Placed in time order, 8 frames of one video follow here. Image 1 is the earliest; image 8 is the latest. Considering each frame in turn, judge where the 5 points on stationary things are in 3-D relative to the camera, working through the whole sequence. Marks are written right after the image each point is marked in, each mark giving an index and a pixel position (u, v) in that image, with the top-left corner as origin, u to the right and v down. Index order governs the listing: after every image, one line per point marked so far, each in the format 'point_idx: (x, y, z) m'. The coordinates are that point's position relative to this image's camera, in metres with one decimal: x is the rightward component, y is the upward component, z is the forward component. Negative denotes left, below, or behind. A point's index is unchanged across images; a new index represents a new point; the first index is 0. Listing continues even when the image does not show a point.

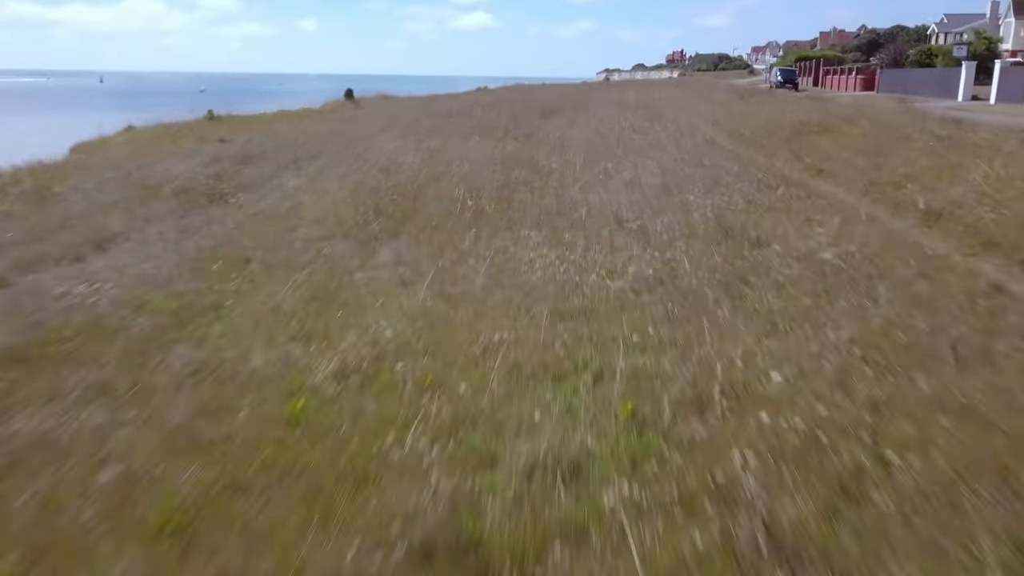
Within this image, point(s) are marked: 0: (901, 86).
0: (+7.1, +3.7, +13.8) m
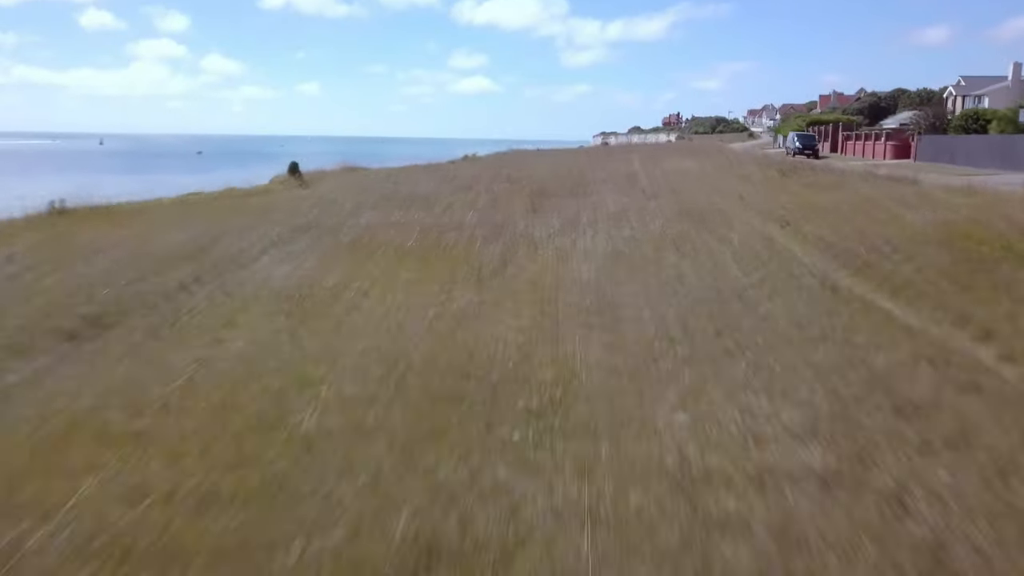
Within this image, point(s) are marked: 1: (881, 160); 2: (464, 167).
0: (+7.0, +2.2, +12.1) m
1: (+7.1, +2.5, +14.7) m
2: (-0.7, +1.8, +11.6) m
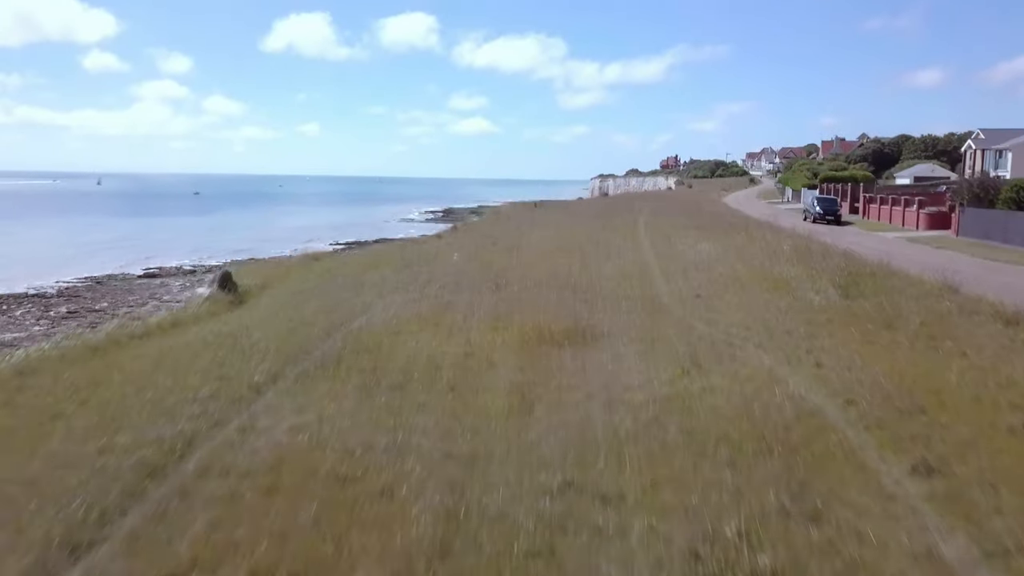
0: (+6.8, +0.8, +10.7) m
1: (+7.0, +1.0, +13.3) m
2: (-0.8, +0.5, +10.1) m
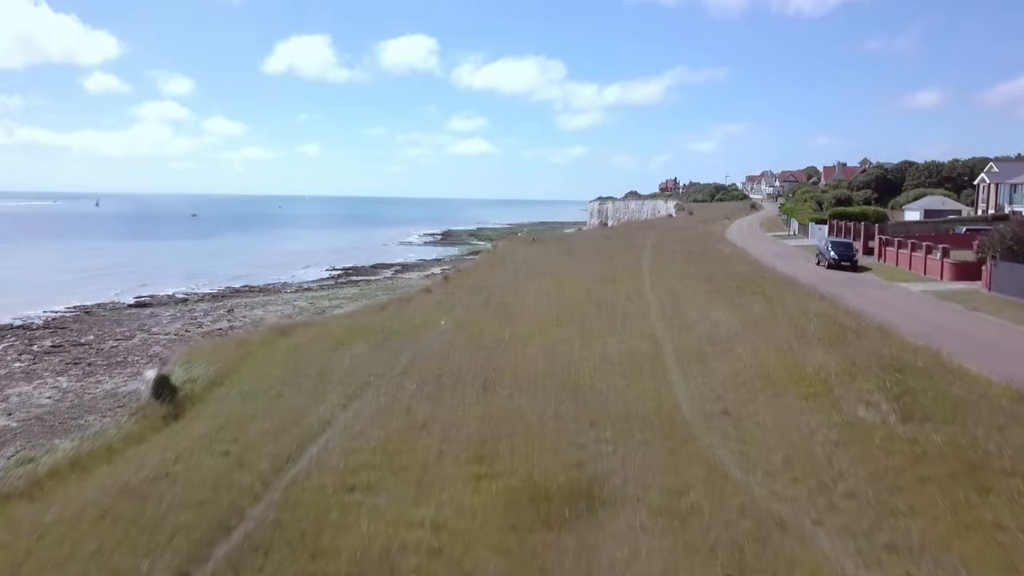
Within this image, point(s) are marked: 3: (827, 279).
0: (+6.8, 0.0, +9.8) m
1: (+7.0, +0.1, +12.4) m
2: (-0.9, -0.3, +9.2) m
3: (+5.2, +0.1, +12.6) m
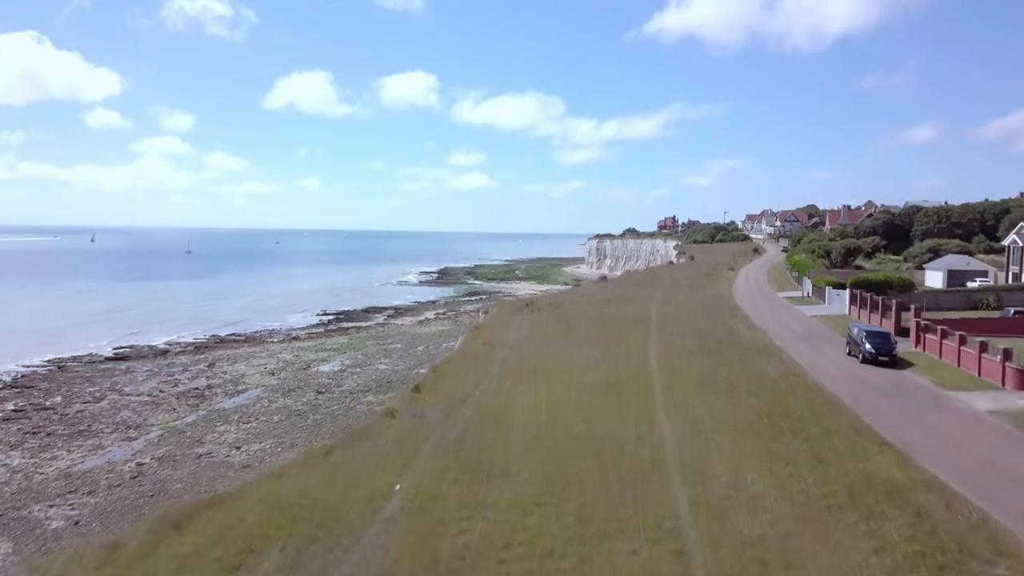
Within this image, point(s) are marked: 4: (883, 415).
0: (+6.6, -1.4, +7.9) m
1: (+6.8, -1.4, +10.5) m
2: (-1.1, -1.7, +7.2) m
3: (+5.0, -1.4, +10.6) m
4: (+4.4, -1.5, +9.0) m
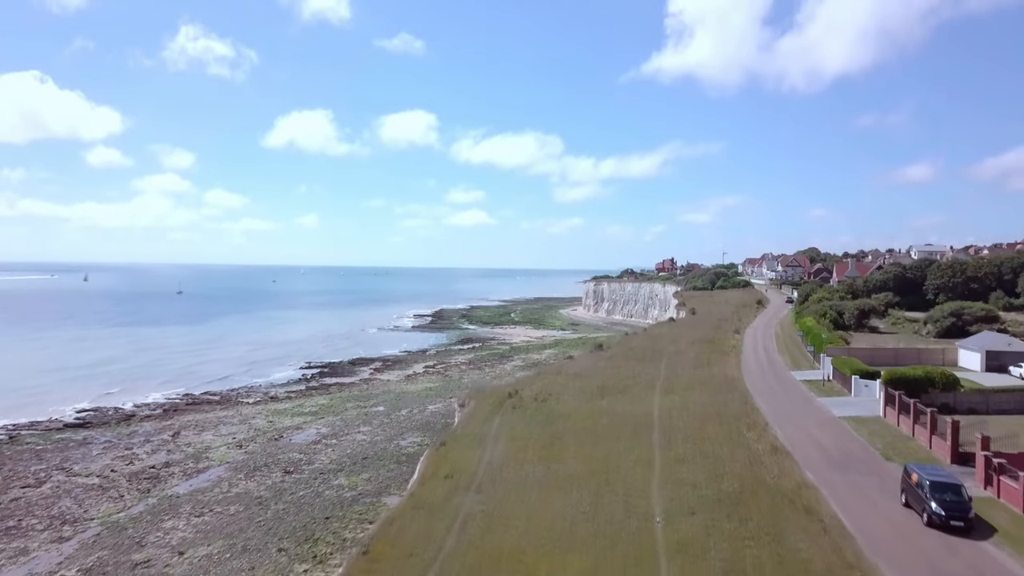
0: (+6.1, -3.0, +5.0) m
1: (+6.3, -3.1, +7.7) m
2: (-1.6, -3.2, +4.4) m
3: (+4.5, -3.1, +7.8) m
4: (+3.9, -3.1, +6.1) m
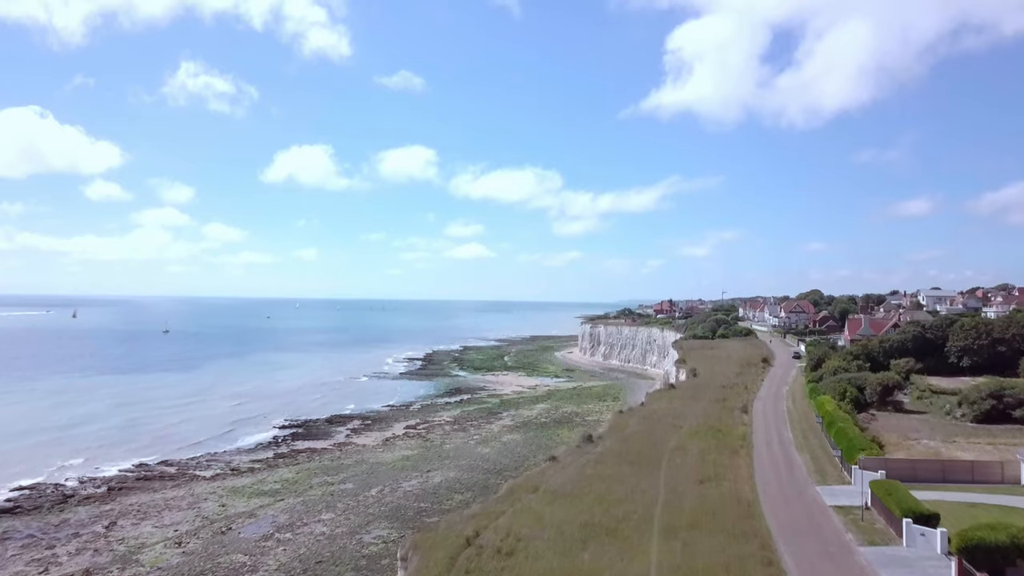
0: (+5.3, -4.7, +0.9) m
1: (+5.5, -4.9, +3.5) m
2: (-2.4, -4.9, +0.2) m
3: (+3.7, -4.9, +3.6) m
4: (+3.1, -4.9, +2.0) m
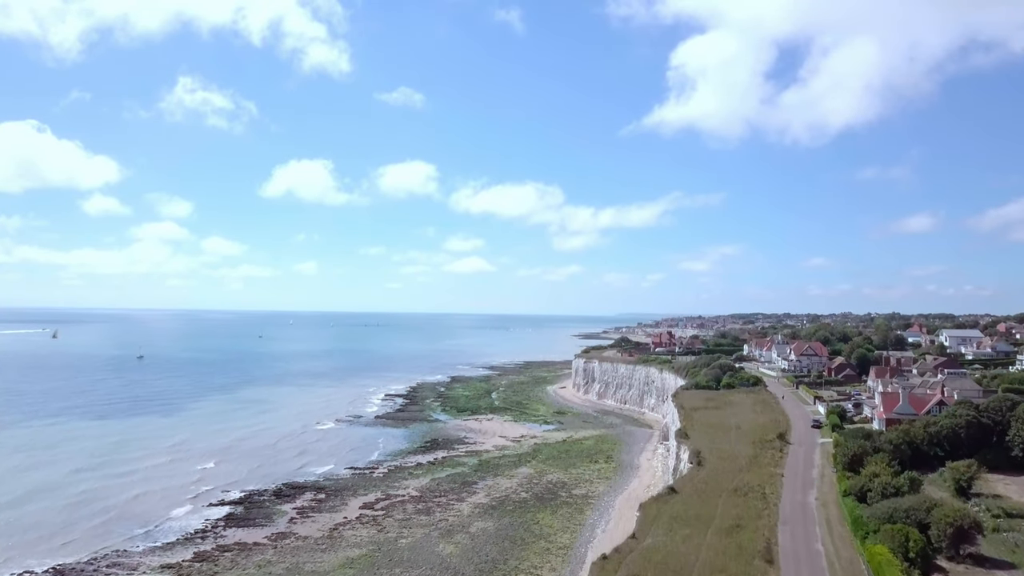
0: (+3.5, -7.4, -7.4) m
1: (+3.7, -7.7, -4.8) m
2: (-4.2, -7.6, -8.1) m
3: (+1.9, -7.7, -4.7) m
4: (+1.3, -7.7, -6.3) m
